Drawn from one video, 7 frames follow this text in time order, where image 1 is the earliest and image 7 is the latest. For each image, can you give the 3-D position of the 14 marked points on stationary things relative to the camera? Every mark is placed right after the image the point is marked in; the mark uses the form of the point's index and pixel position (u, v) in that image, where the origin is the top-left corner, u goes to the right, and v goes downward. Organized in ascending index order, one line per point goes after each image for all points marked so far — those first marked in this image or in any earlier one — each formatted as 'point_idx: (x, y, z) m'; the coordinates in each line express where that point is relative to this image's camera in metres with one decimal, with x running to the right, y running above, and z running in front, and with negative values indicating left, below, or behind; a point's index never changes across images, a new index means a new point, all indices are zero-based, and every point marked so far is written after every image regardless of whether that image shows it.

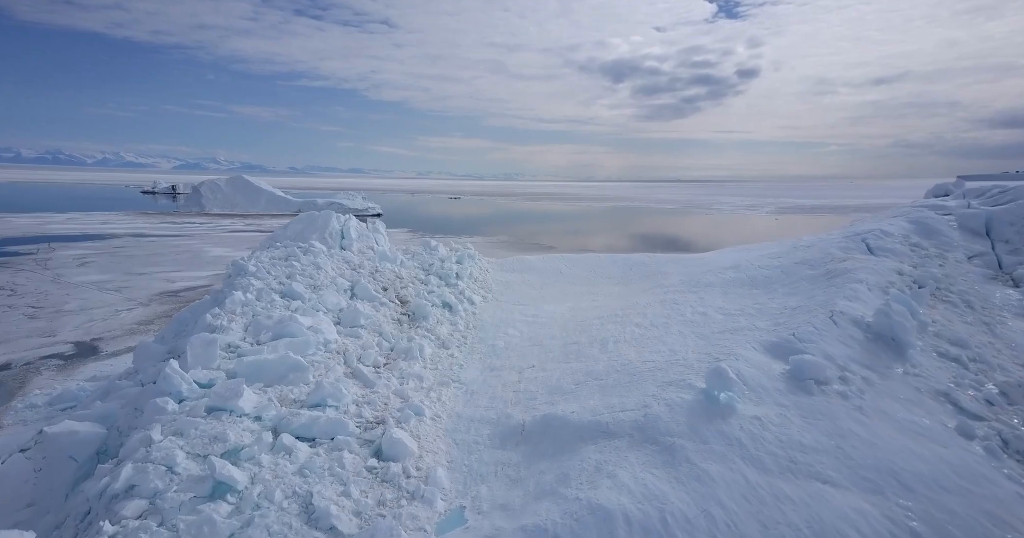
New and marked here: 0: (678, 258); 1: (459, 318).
0: (+4.3, +0.3, +11.0) m
1: (-1.0, -0.9, +8.0) m
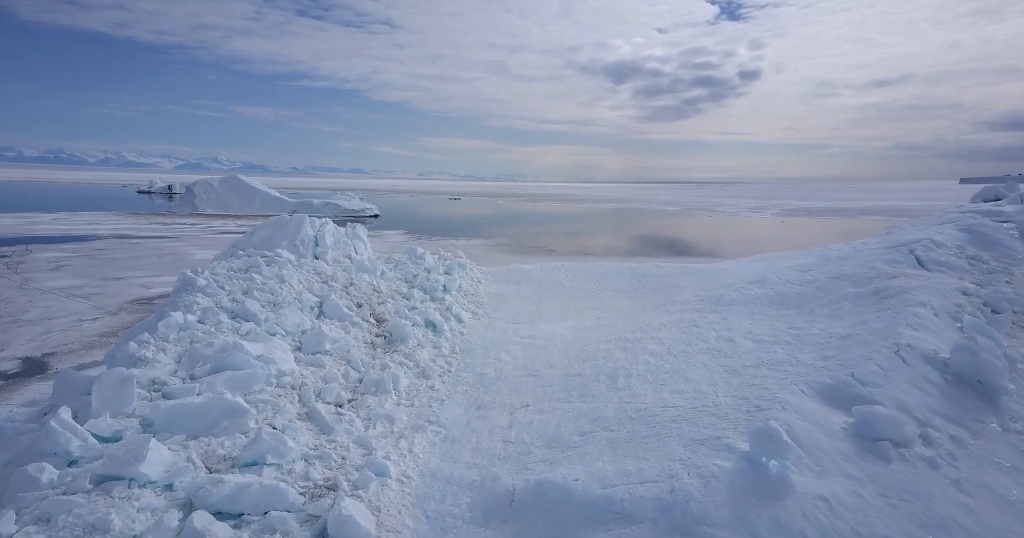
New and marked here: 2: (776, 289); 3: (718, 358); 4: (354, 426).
0: (+4.2, 0.0, +10.0) m
1: (-1.1, -1.2, +7.0) m
2: (+4.6, -0.4, +7.4) m
3: (+2.6, -1.2, +5.5) m
4: (-1.8, -1.8, +4.9) m
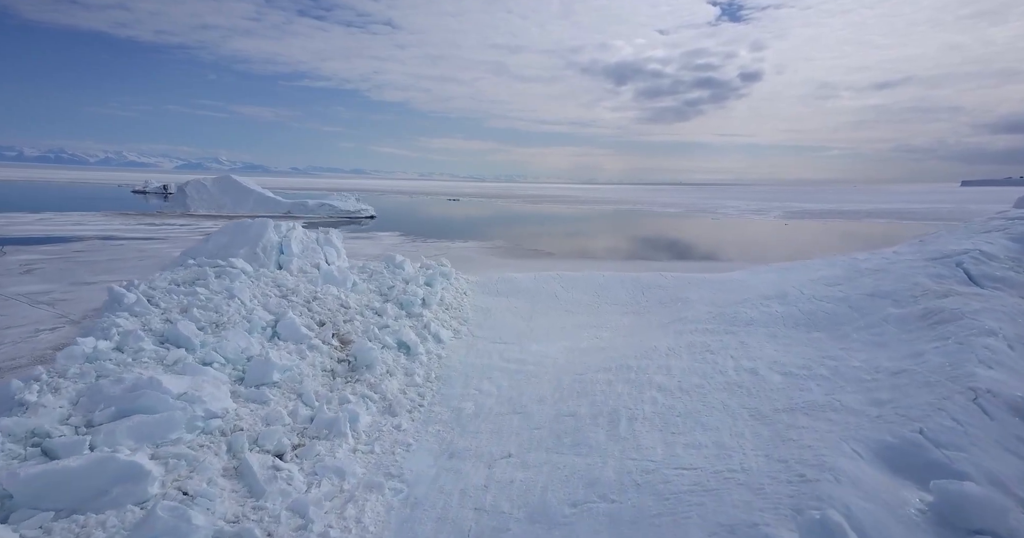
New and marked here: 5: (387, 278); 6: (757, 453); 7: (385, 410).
0: (+4.0, -0.2, +9.0) m
1: (-1.4, -1.4, +6.0) m
2: (+4.4, -0.6, +6.5) m
3: (+2.4, -1.4, +4.5) m
4: (-2.0, -2.0, +3.9) m
5: (-2.3, -0.2, +7.9) m
6: (+2.1, -1.5, +3.6) m
7: (-1.6, -1.7, +5.2) m
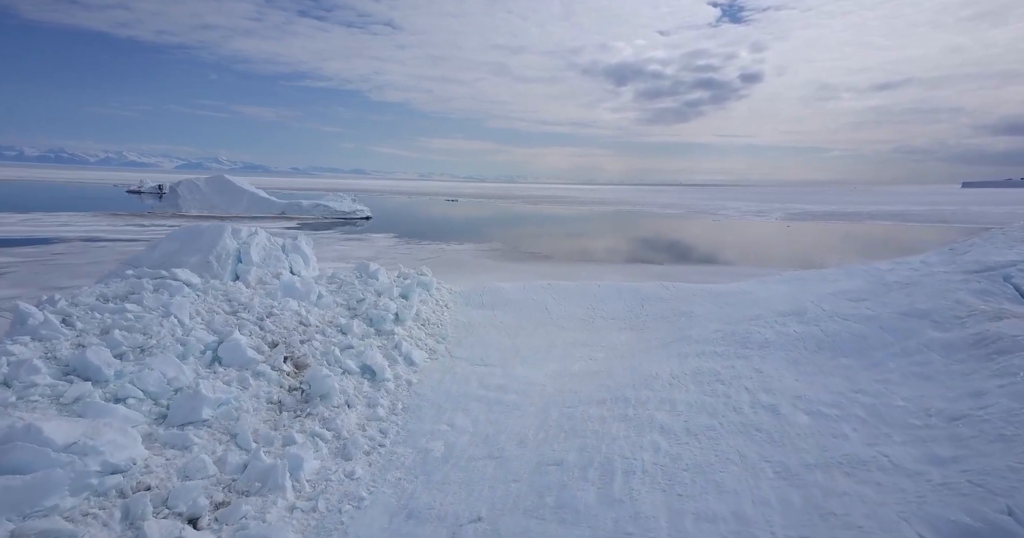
0: (+3.7, -0.4, +8.2) m
1: (-1.6, -1.5, +5.2) m
2: (+4.2, -0.8, +5.7) m
3: (+2.2, -1.5, +3.7) m
4: (-2.3, -2.1, +3.1) m
5: (-2.6, -0.3, +7.1) m
6: (+1.8, -1.7, +2.8) m
7: (-1.8, -1.9, +4.4) m
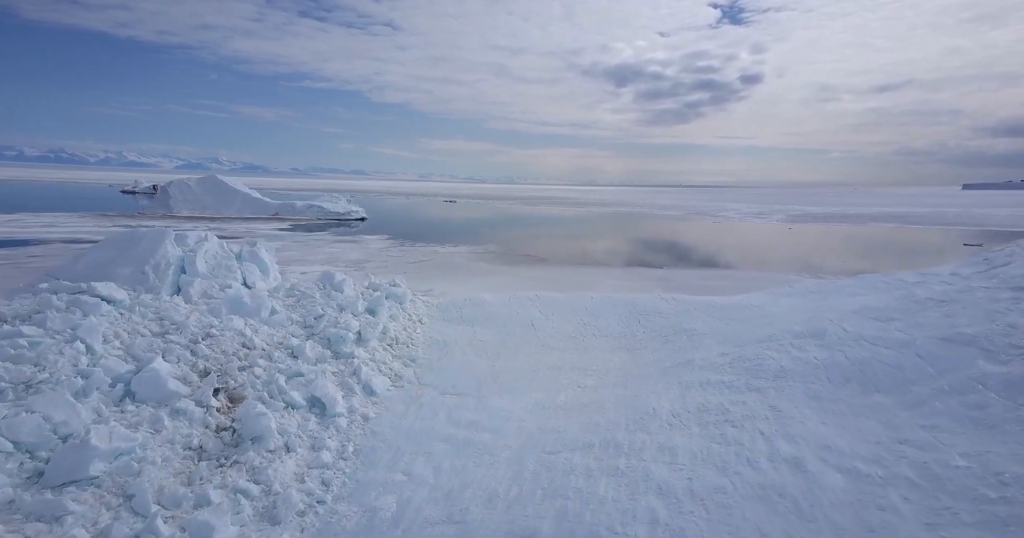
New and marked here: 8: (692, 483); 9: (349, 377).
0: (+3.4, -0.6, +7.4) m
1: (-1.9, -1.7, +4.4) m
2: (+3.9, -1.0, +4.9) m
3: (+1.9, -1.7, +2.9) m
4: (-2.6, -2.3, +2.3) m
5: (-2.9, -0.5, +6.3) m
6: (+1.5, -1.9, +2.0) m
7: (-2.1, -2.1, +3.6) m
8: (+1.4, -1.7, +3.4) m
9: (-2.0, -1.3, +5.2) m
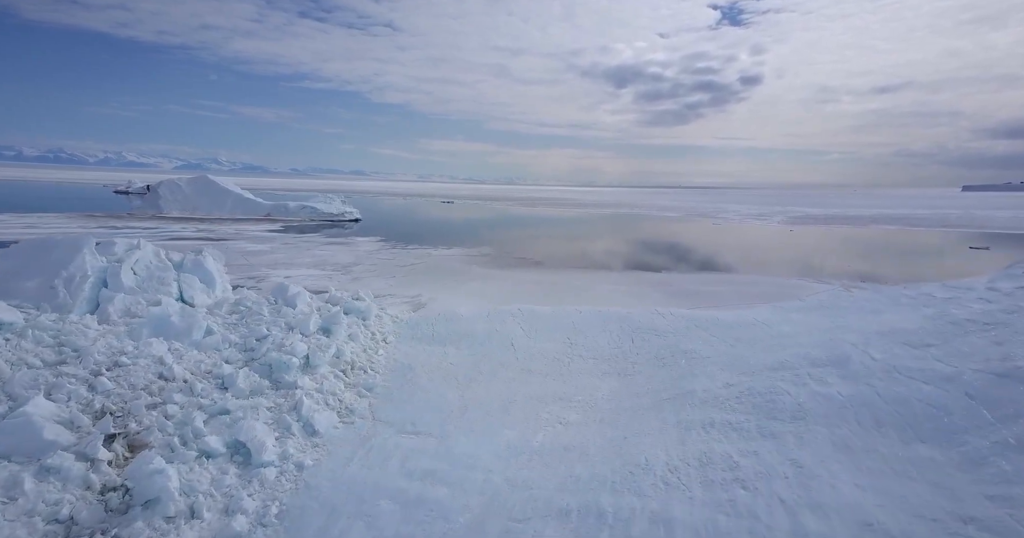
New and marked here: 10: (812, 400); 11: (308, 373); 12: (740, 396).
0: (+3.1, -0.8, +6.6) m
1: (-2.2, -1.9, +3.6) m
2: (+3.5, -1.1, +4.1) m
3: (+1.6, -1.9, +2.1) m
4: (-2.9, -2.5, +1.5) m
5: (-3.2, -0.7, +5.5) m
6: (+1.2, -2.1, +1.2) m
7: (-2.4, -2.2, +2.8) m
8: (+1.1, -1.8, +2.6) m
9: (-2.3, -1.5, +4.4) m
10: (+2.9, -1.2, +4.1) m
11: (-2.4, -1.2, +4.9) m
12: (+2.4, -1.3, +4.5) m
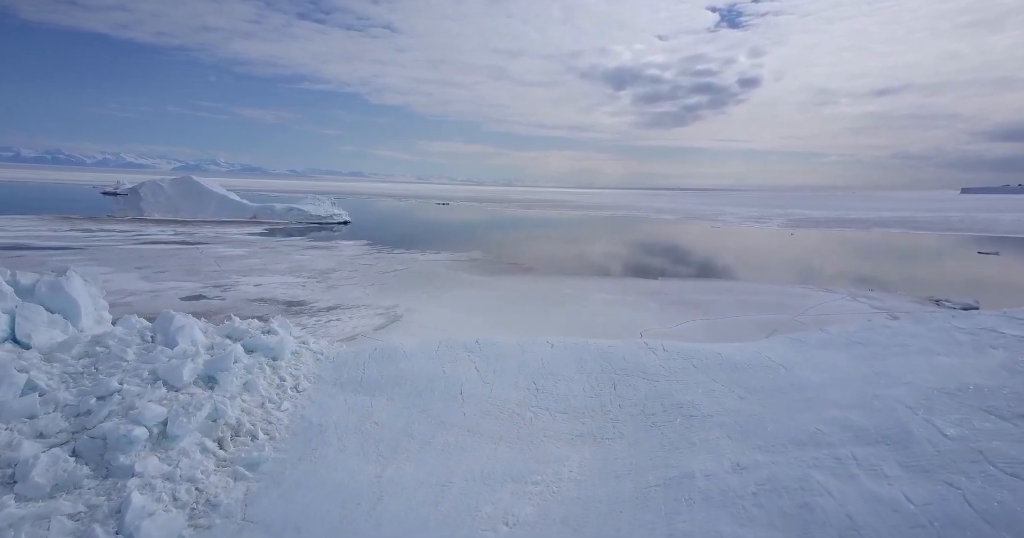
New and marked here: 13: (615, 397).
0: (+2.5, -1.1, +5.3) m
1: (-2.8, -2.2, +2.3) m
2: (+2.9, -1.4, +2.7) m
3: (+1.0, -2.2, +0.7) m
4: (-3.5, -2.8, +0.1) m
5: (-3.8, -1.0, +4.1) m
6: (+0.6, -2.3, -0.2) m
7: (-3.0, -2.5, +1.4) m
8: (+0.5, -2.1, +1.2) m
9: (-2.9, -1.8, +3.0) m
10: (+2.4, -1.5, +2.8) m
11: (-2.9, -1.5, +3.6) m
12: (+1.8, -1.6, +3.1) m
13: (+1.2, -1.4, +4.7) m
